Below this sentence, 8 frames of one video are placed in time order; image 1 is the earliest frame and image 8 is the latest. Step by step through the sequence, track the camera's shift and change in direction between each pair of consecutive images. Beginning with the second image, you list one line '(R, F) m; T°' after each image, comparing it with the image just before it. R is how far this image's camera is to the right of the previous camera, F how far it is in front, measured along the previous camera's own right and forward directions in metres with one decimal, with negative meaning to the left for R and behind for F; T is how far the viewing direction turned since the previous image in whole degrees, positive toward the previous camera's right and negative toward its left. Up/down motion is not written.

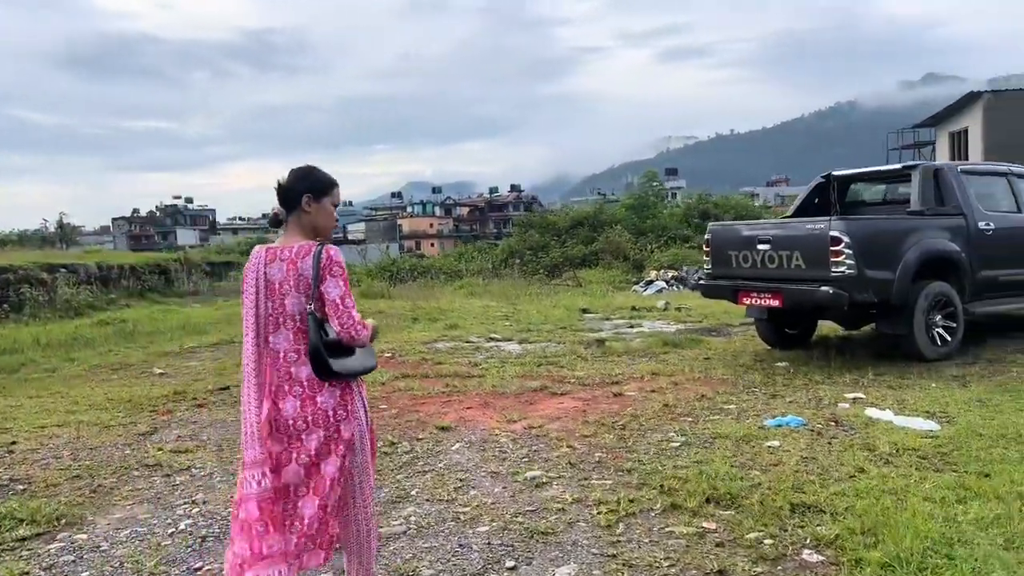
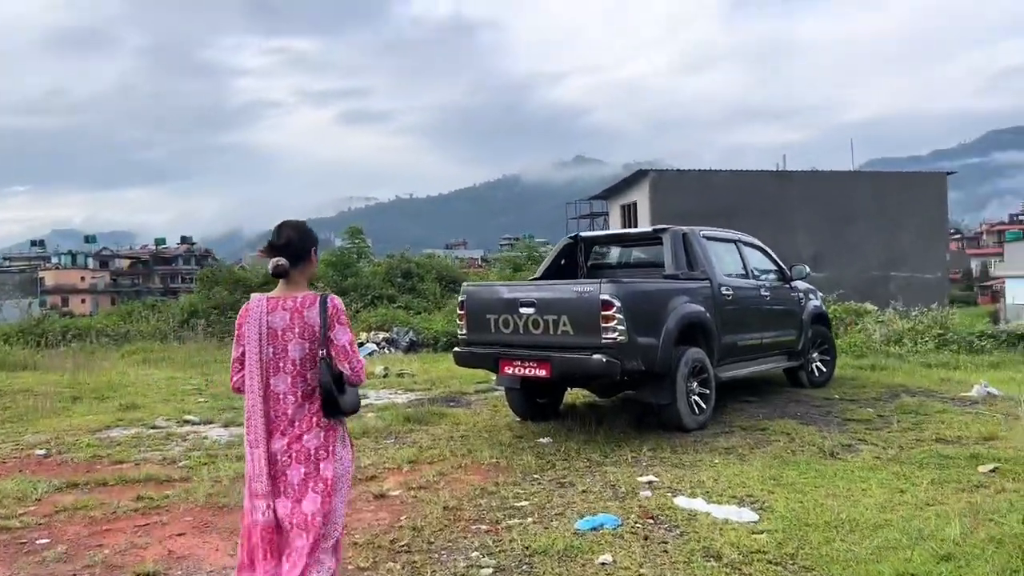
(+0.2, -0.8) m; -3°
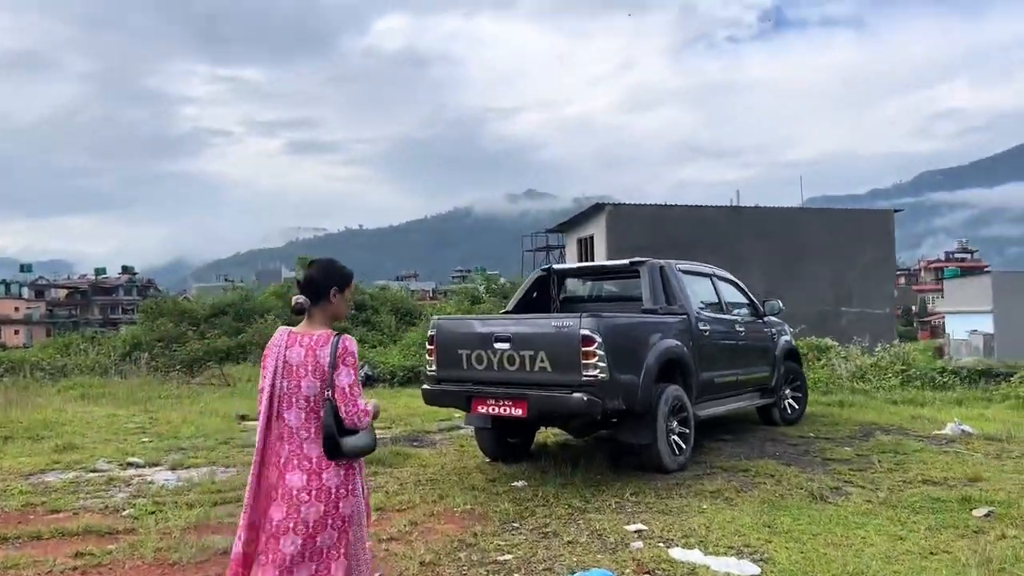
(-0.2, +0.3) m; +3°
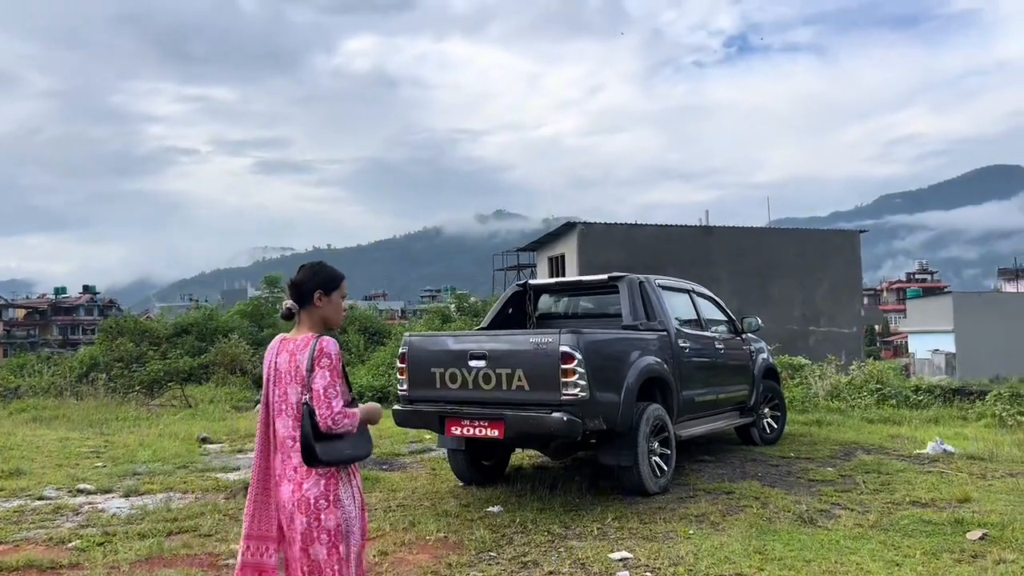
(0.0, +0.2) m; +2°
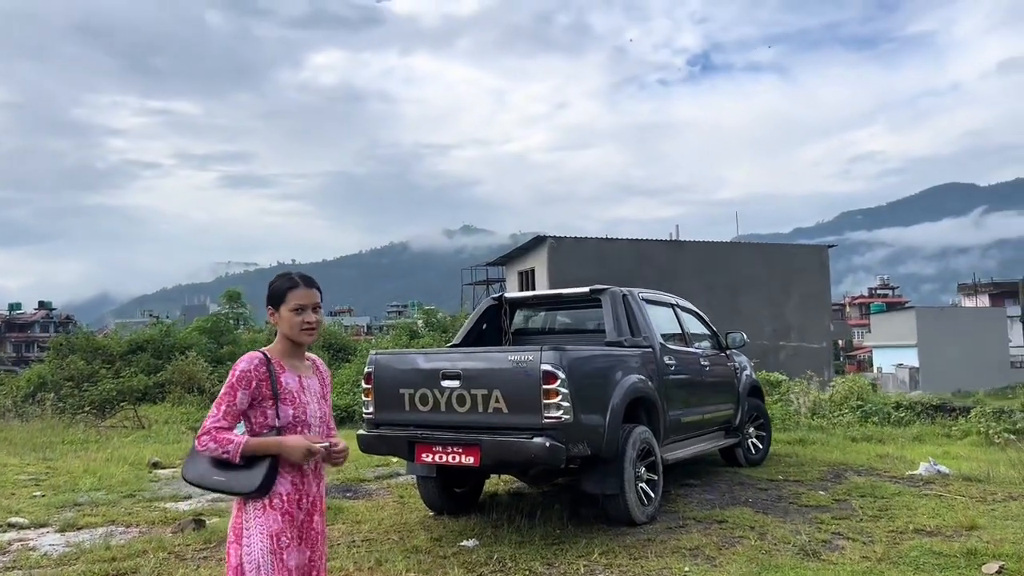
(-0.1, +0.4) m; +2°
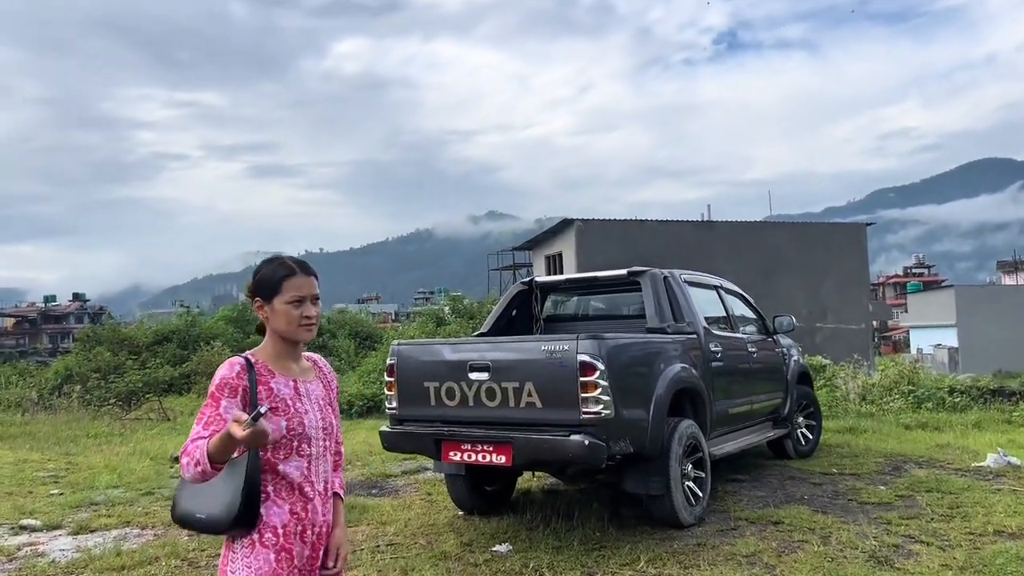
(0.0, +0.4) m; -2°
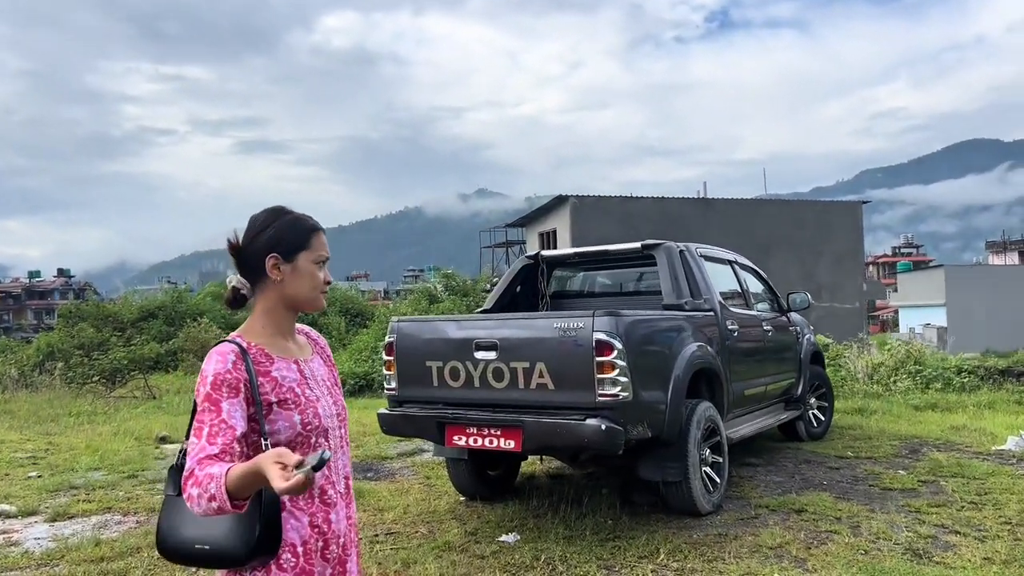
(-0.1, +0.3) m; +1°
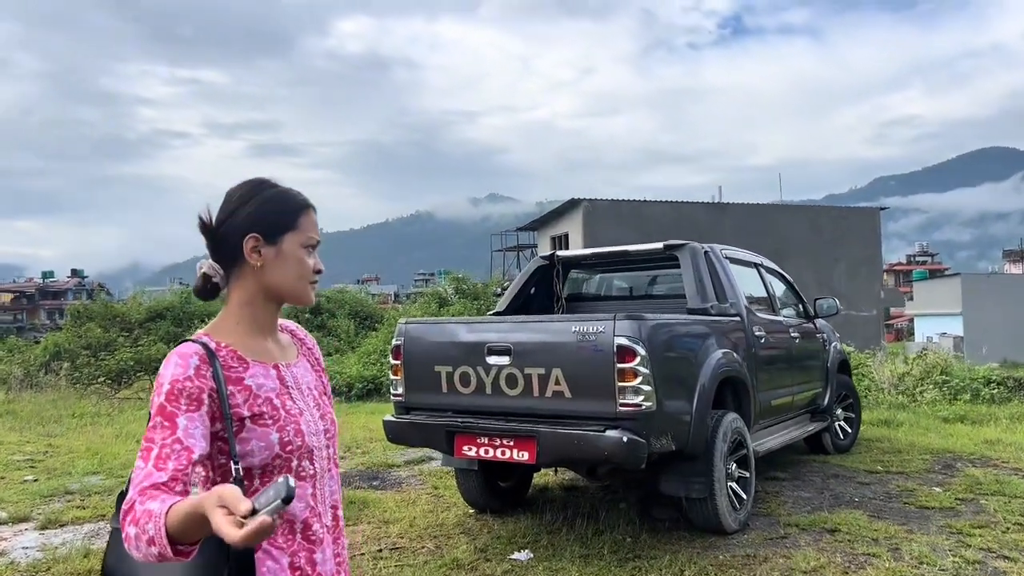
(0.0, +0.3) m; -1°
